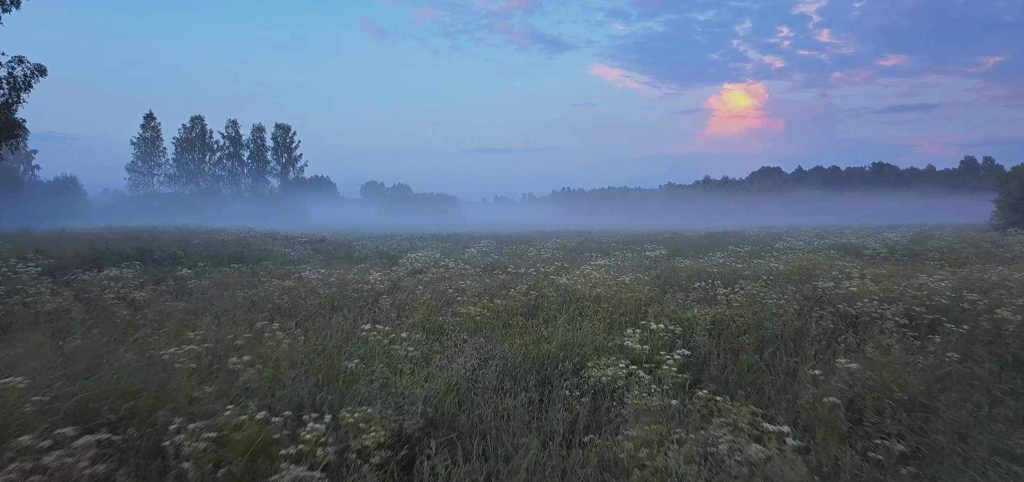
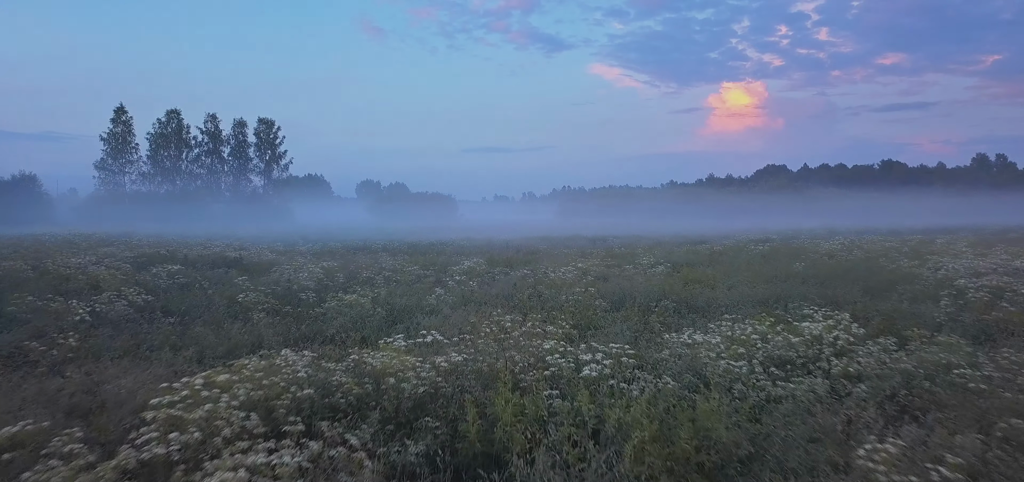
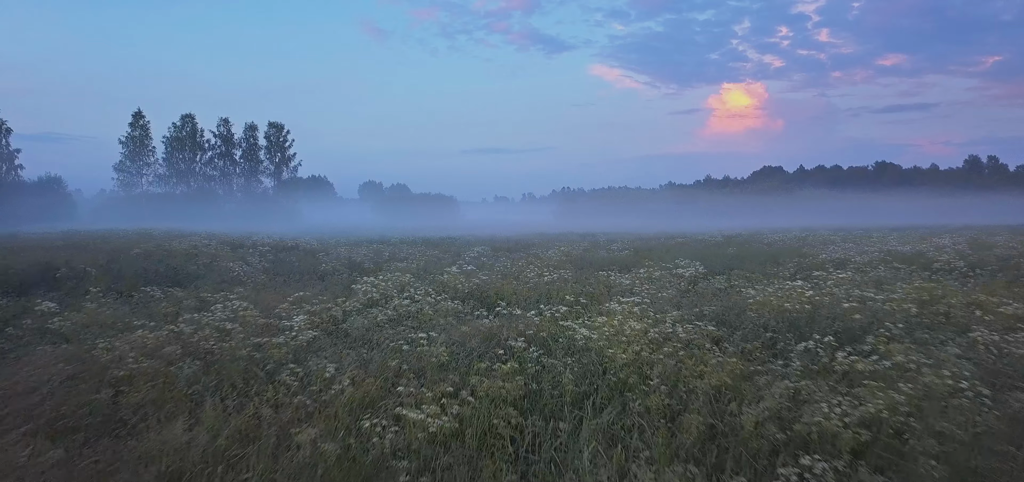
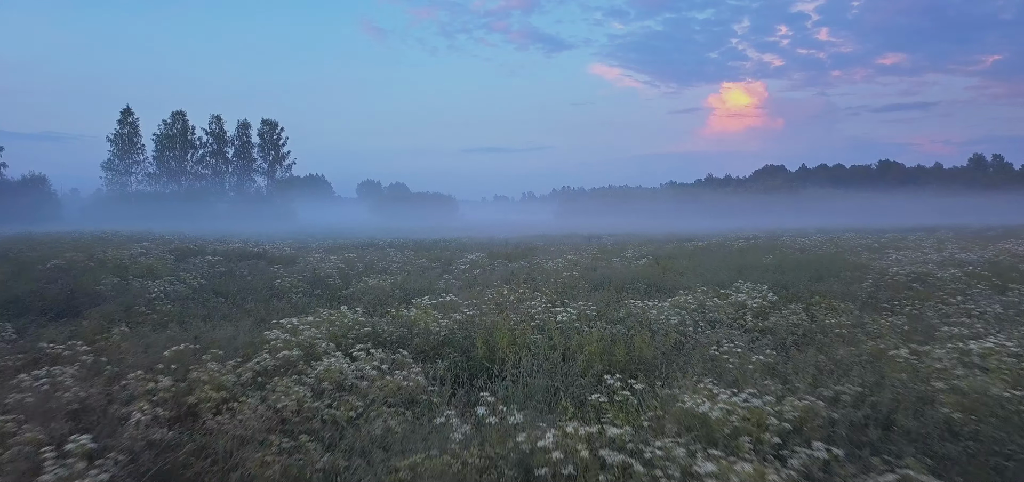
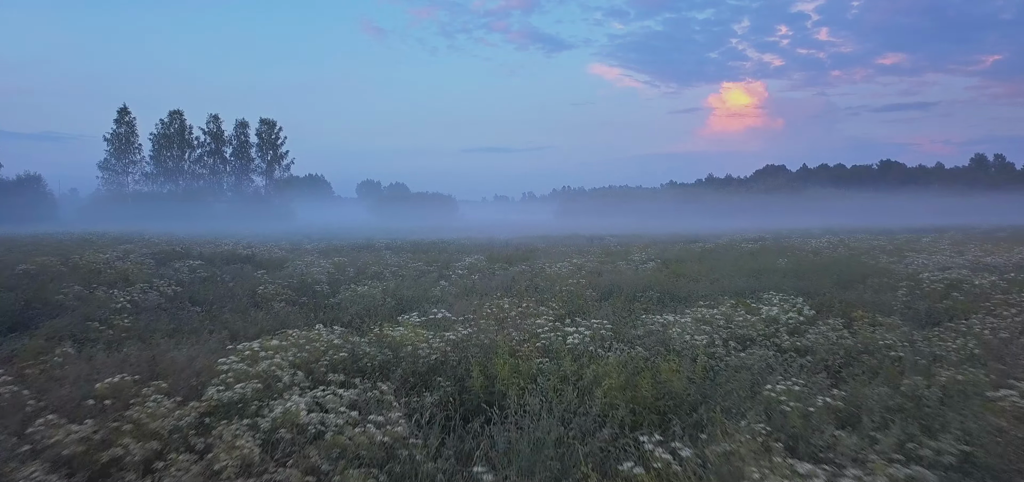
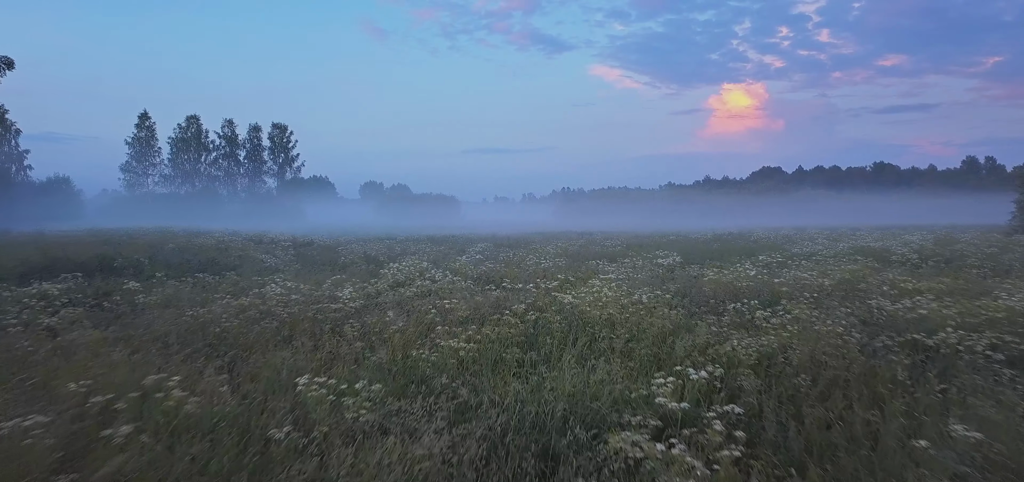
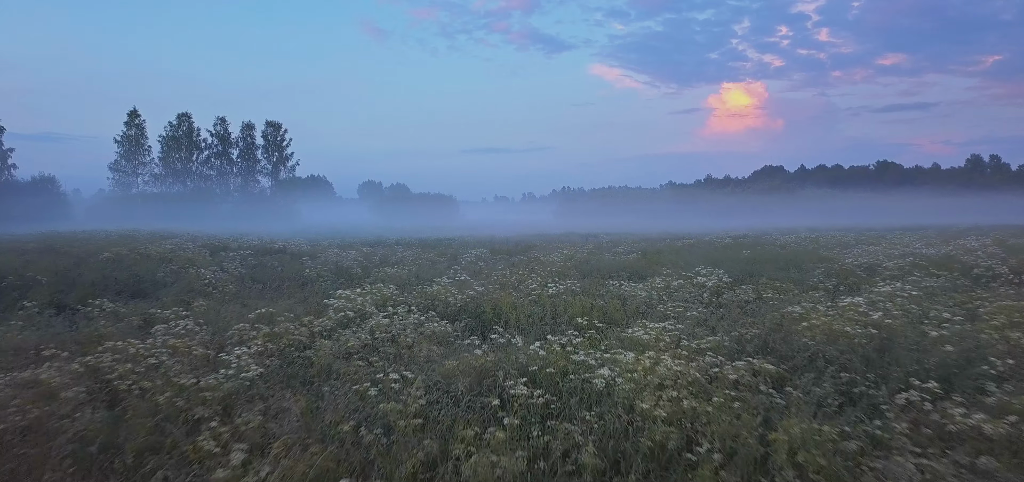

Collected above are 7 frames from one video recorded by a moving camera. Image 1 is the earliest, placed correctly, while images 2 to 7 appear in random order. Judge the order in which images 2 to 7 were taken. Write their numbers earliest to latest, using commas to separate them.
6, 3, 7, 4, 5, 2
